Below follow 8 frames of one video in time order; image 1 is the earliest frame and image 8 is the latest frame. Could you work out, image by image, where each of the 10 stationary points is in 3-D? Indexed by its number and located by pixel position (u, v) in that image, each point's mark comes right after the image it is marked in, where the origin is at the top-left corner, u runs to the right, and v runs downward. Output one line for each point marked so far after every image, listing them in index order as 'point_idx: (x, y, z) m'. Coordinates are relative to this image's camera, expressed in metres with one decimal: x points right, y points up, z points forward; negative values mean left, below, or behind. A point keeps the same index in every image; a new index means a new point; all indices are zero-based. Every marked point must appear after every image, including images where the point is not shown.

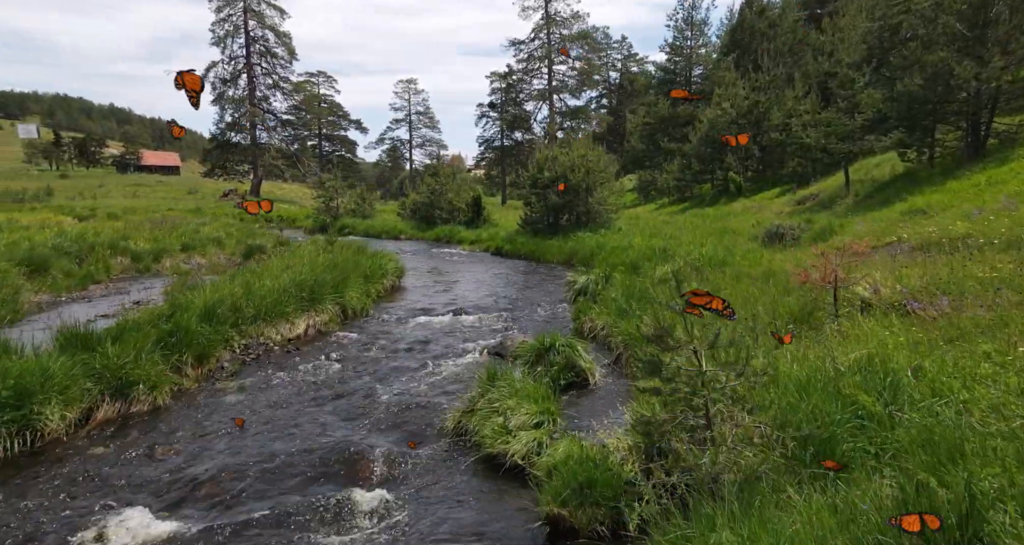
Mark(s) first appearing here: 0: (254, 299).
0: (-3.7, -0.4, +9.5) m
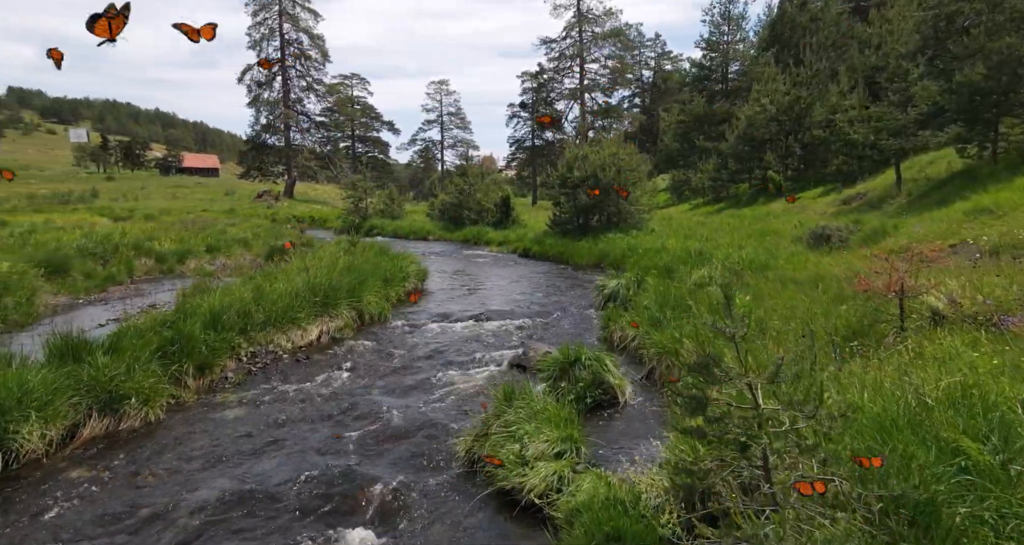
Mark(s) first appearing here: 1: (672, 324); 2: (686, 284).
0: (-3.4, -0.5, +9.0) m
1: (+2.1, -0.6, +8.2) m
2: (+2.9, -0.2, +10.9) m
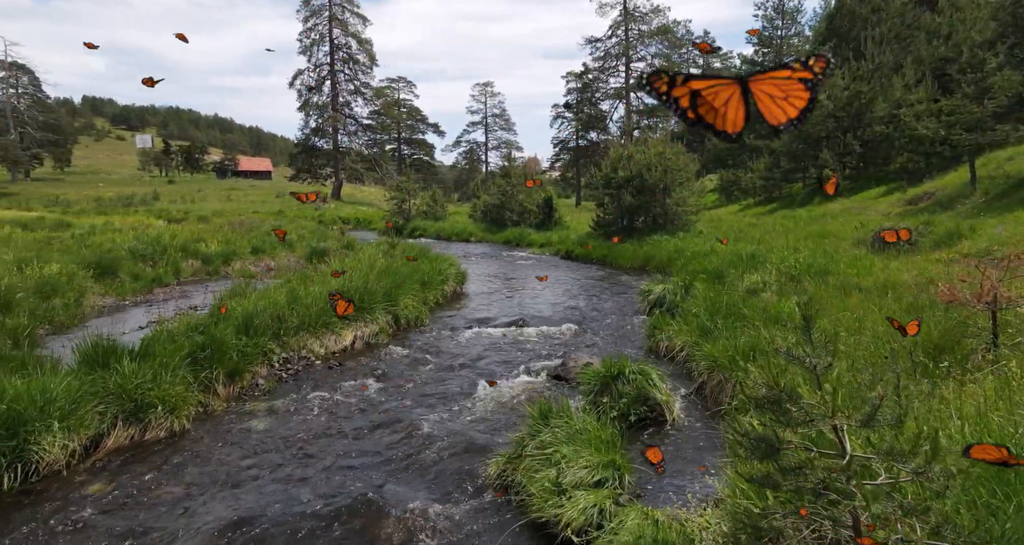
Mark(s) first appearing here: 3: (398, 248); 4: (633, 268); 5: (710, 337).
0: (-2.9, -0.5, +8.8) m
1: (+2.6, -0.7, +7.7) m
2: (+3.6, -0.3, +10.2) m
3: (-3.2, +0.6, +18.1) m
4: (+3.6, +0.1, +19.0) m
5: (+2.3, -0.8, +7.7) m
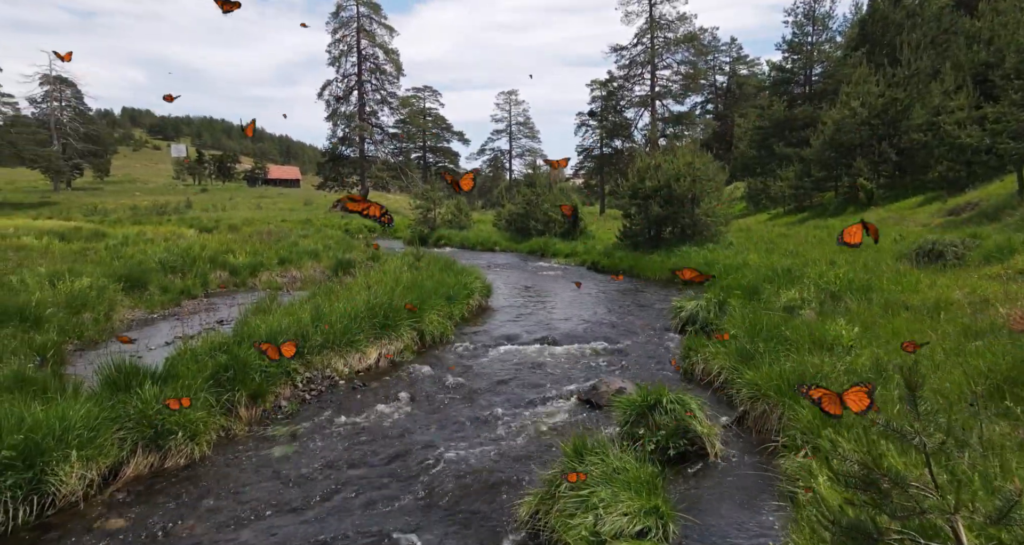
0: (-2.5, -0.7, +8.6) m
1: (+2.9, -0.9, +7.3) m
2: (+4.0, -0.5, +9.8) m
3: (-2.5, +0.3, +18.0) m
4: (+4.3, -0.2, +18.6) m
5: (+2.7, -1.0, +7.3) m
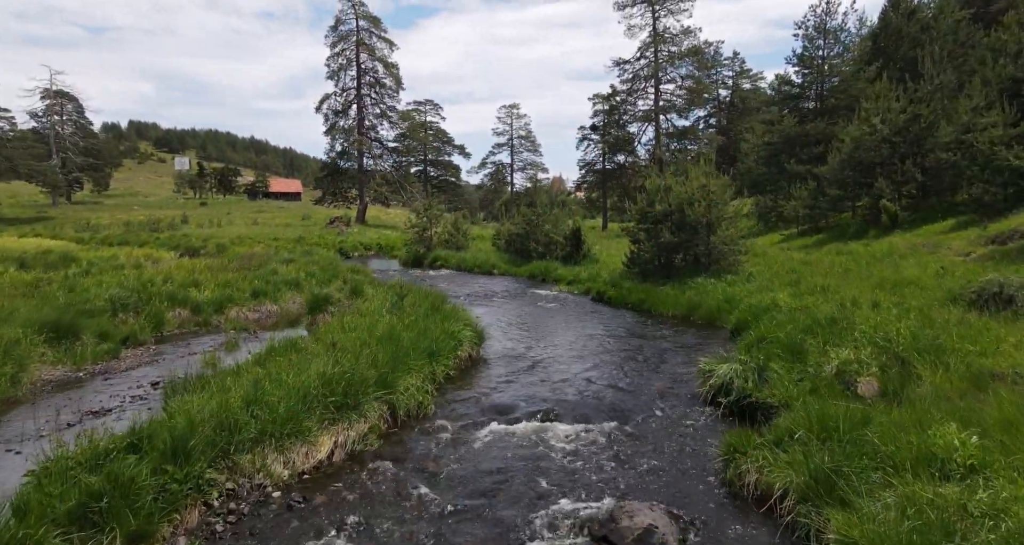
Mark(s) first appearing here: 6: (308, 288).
0: (-2.6, -1.4, +6.7) m
1: (+2.8, -1.6, +5.4) m
2: (+3.9, -1.3, +7.9) m
3: (-2.6, -0.6, +16.1) m
4: (+4.2, -1.2, +16.6) m
5: (+2.6, -1.7, +5.4) m
6: (-6.3, -0.5, +19.9) m
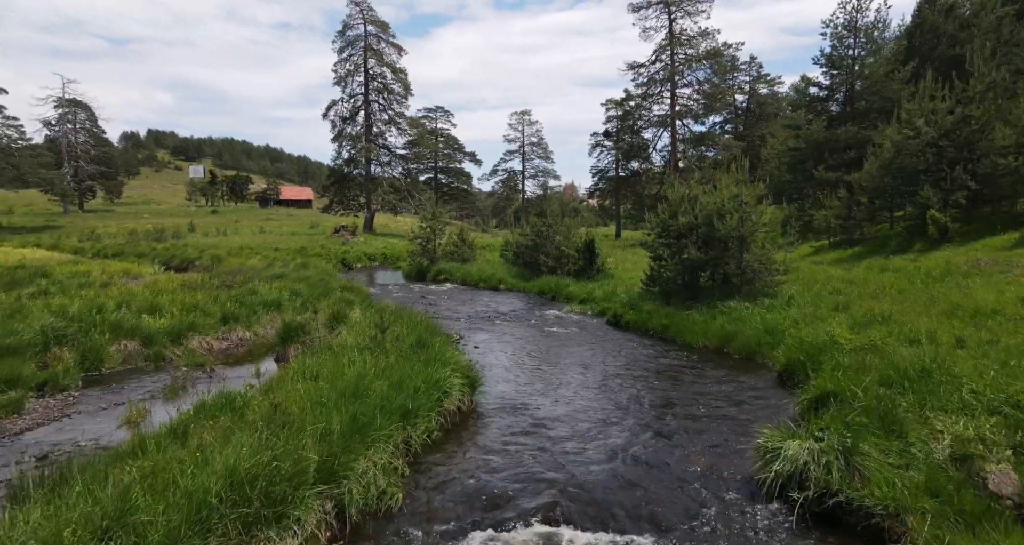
0: (-2.7, -1.9, +4.4) m
1: (+2.7, -2.1, +3.0) m
2: (+3.8, -1.7, +5.5) m
3: (-2.5, -1.1, +13.8) m
4: (+4.3, -1.7, +14.2) m
5: (+2.4, -2.1, +3.0) m
6: (-6.2, -1.0, +17.7) m
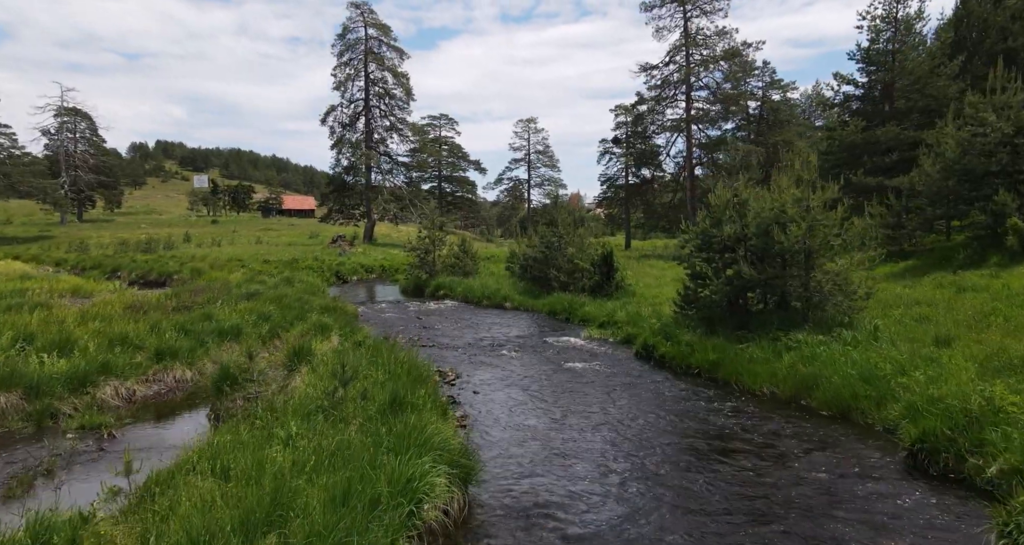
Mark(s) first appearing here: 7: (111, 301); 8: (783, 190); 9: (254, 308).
0: (-2.6, -2.2, +1.0) m
1: (+2.7, -2.3, -0.5) m
2: (+3.9, -2.0, +2.0) m
3: (-2.3, -1.5, +10.4) m
4: (+4.5, -2.2, +10.8) m
5: (+2.5, -2.4, -0.5) m
6: (-6.0, -1.5, +14.3) m
7: (-11.7, -0.8, +18.9) m
8: (+6.0, +1.8, +14.3) m
9: (-7.6, -1.0, +19.0) m
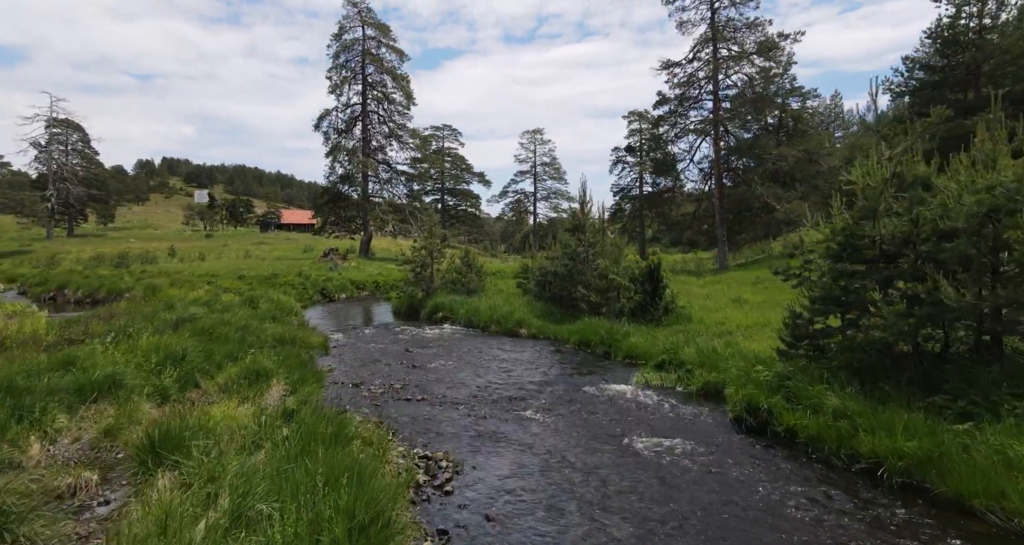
0: (-2.2, -2.1, -4.8) m
1: (+3.1, -2.2, -6.4) m
2: (+4.3, -2.0, -3.9) m
3: (-1.9, -1.7, +4.6) m
4: (+4.9, -2.4, +4.8) m
5: (+2.9, -2.3, -6.4) m
6: (-5.5, -1.8, +8.5) m
7: (-11.2, -1.2, +13.1) m
8: (+6.4, +1.5, +8.5) m
9: (-7.1, -1.4, +13.1) m
